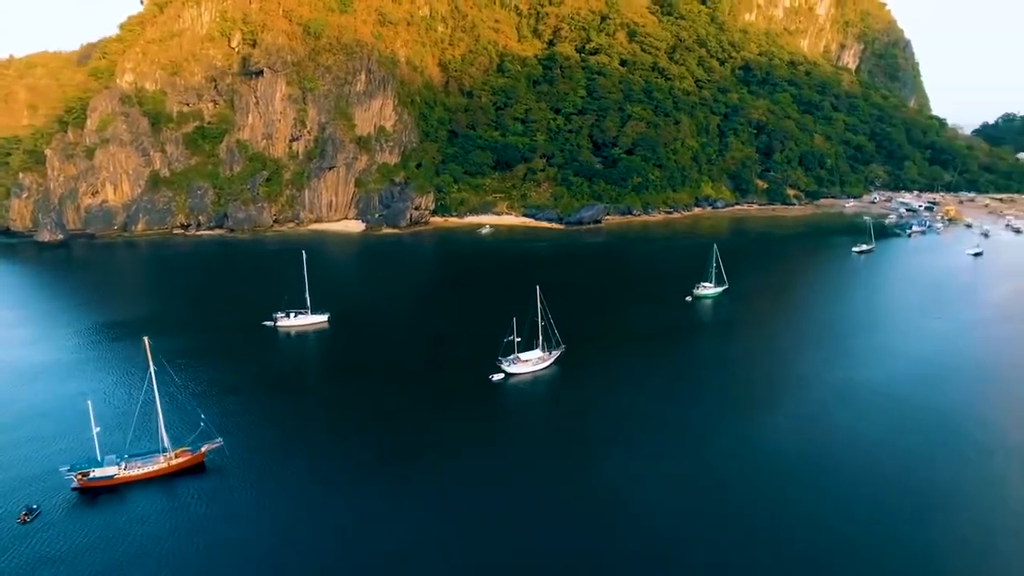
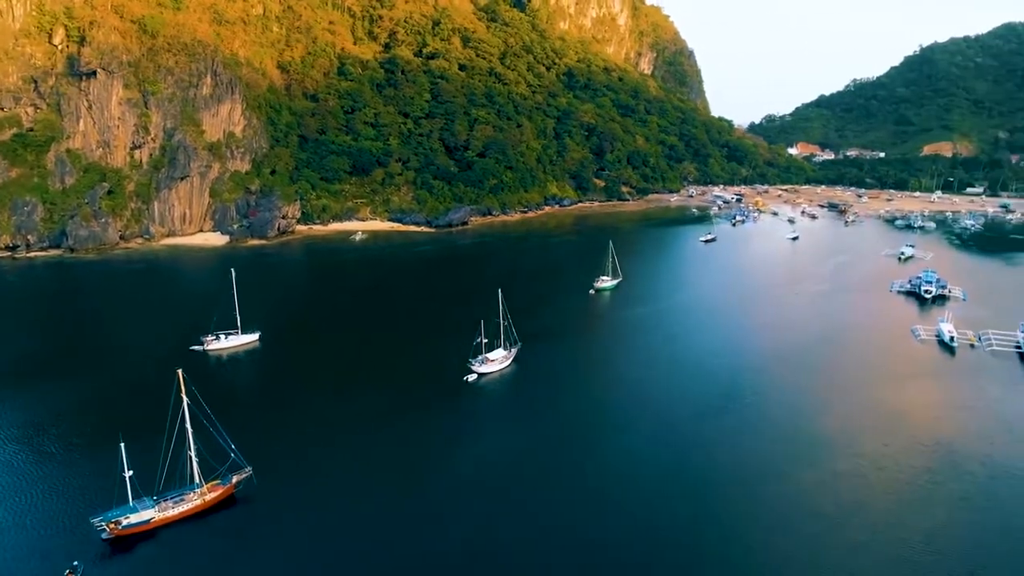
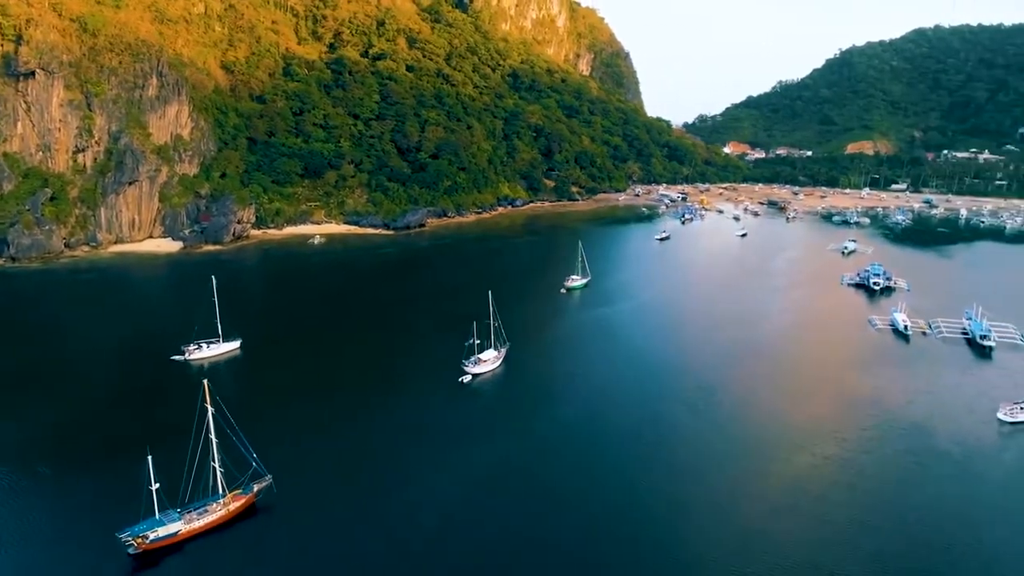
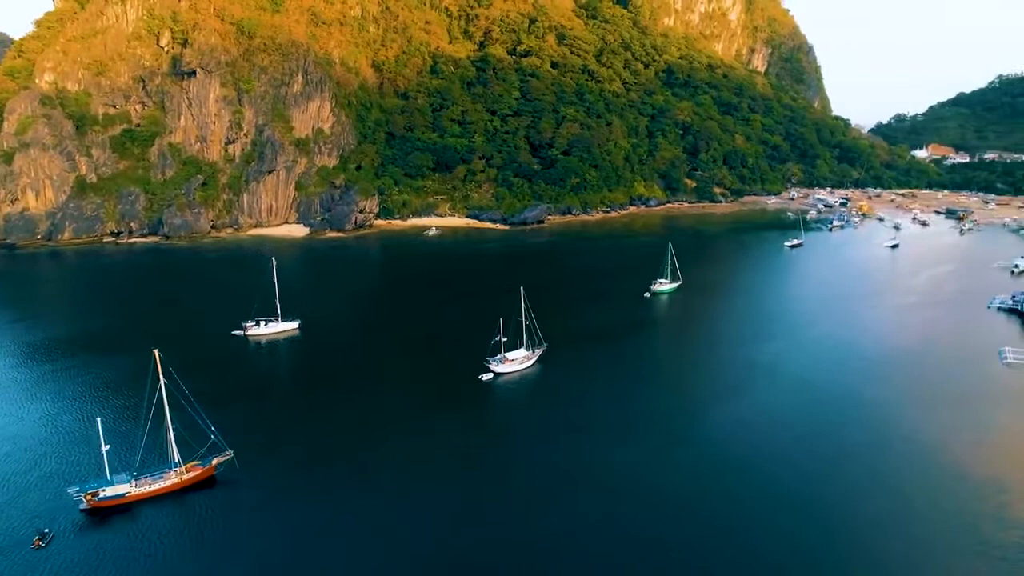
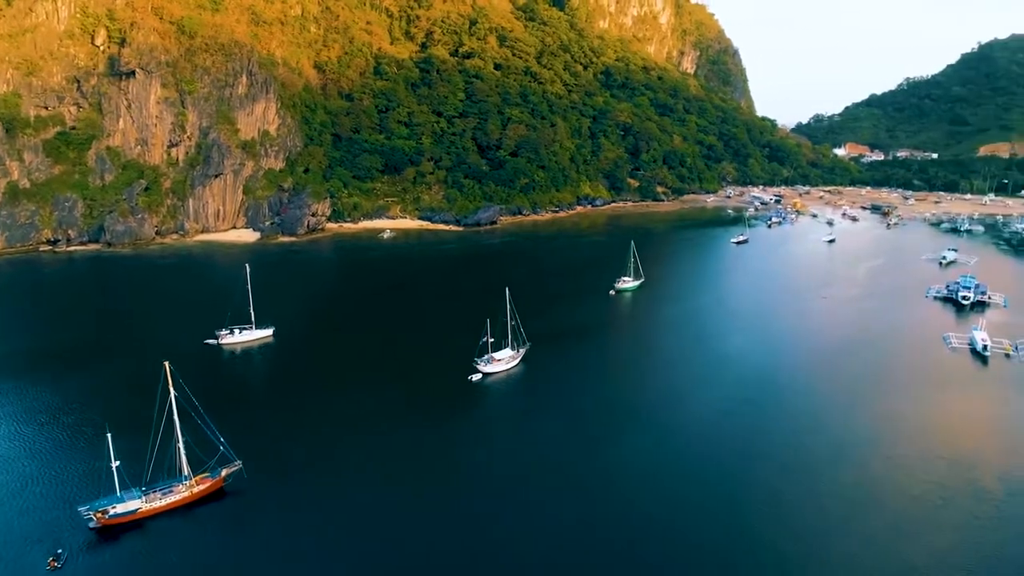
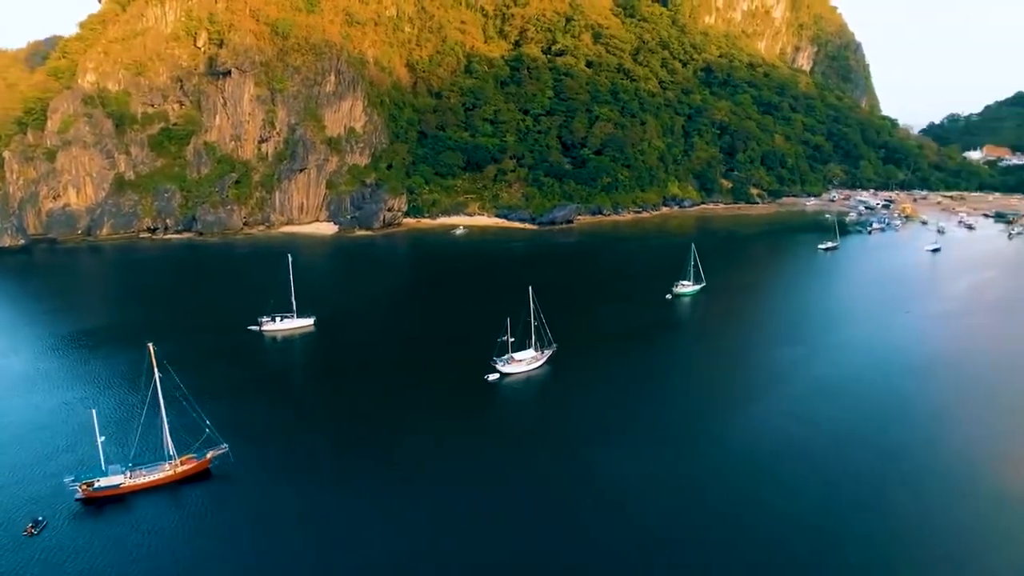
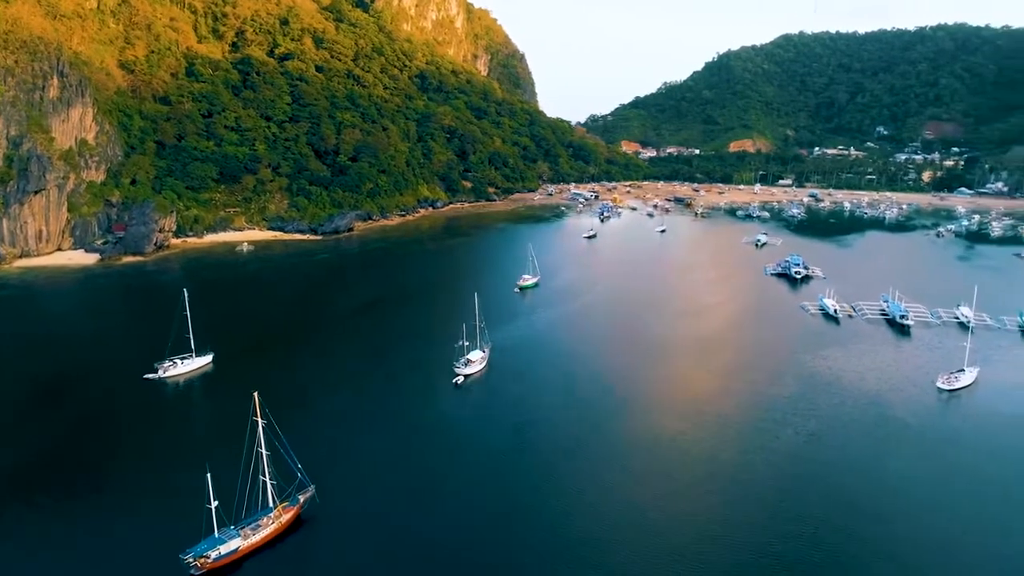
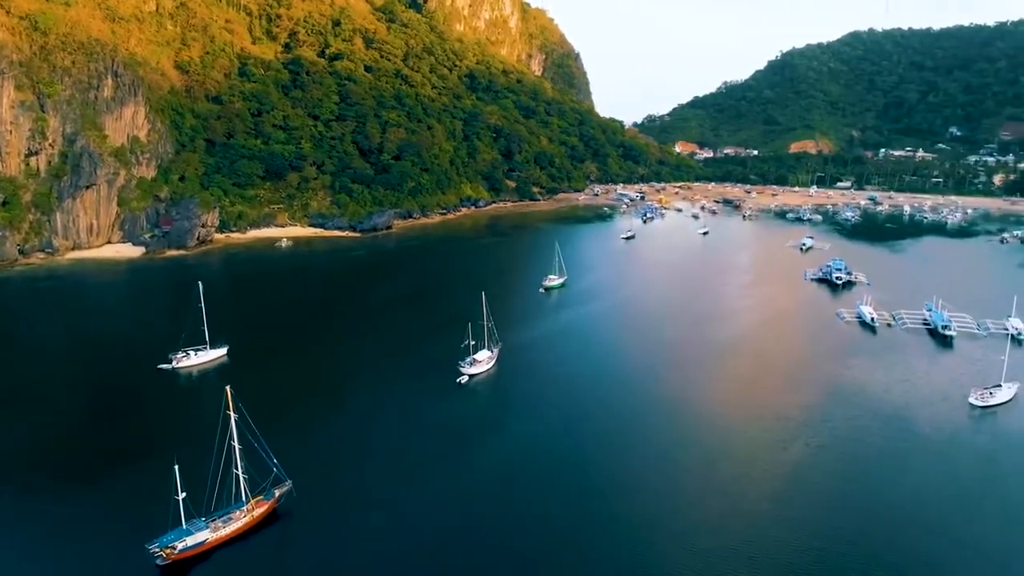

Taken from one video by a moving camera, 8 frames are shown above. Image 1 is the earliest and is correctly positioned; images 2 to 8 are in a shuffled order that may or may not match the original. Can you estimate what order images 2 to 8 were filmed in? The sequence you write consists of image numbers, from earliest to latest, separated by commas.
6, 4, 5, 2, 3, 8, 7
